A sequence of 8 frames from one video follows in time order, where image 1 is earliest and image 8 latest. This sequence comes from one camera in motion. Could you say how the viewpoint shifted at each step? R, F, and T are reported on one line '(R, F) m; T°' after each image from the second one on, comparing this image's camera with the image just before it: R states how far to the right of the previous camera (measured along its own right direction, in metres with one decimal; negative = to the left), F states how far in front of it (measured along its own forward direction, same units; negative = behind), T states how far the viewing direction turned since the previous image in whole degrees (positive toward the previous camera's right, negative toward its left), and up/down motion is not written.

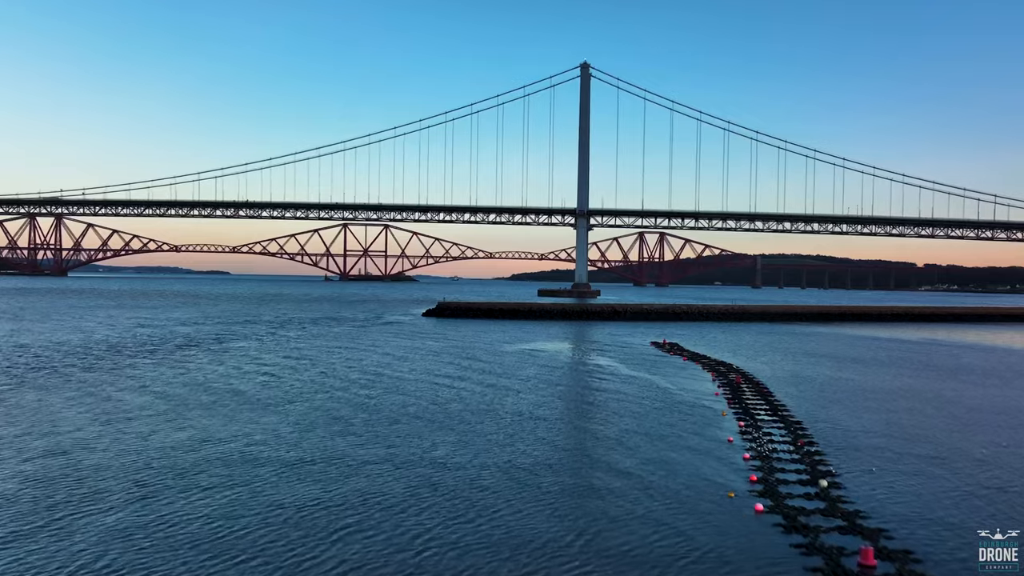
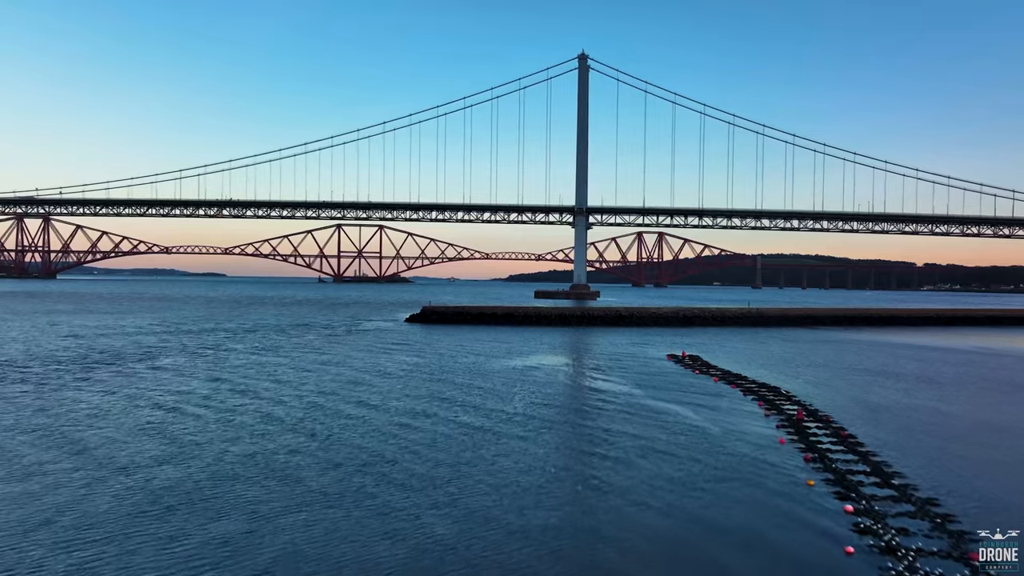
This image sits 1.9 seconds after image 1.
(+0.1, +3.1) m; 0°
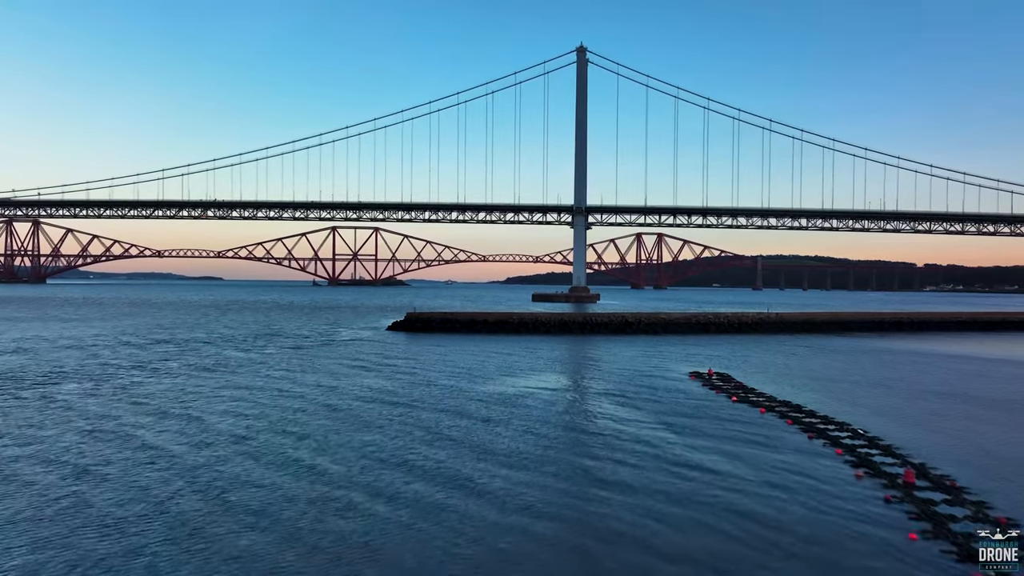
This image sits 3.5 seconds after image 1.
(+0.1, +2.8) m; 0°
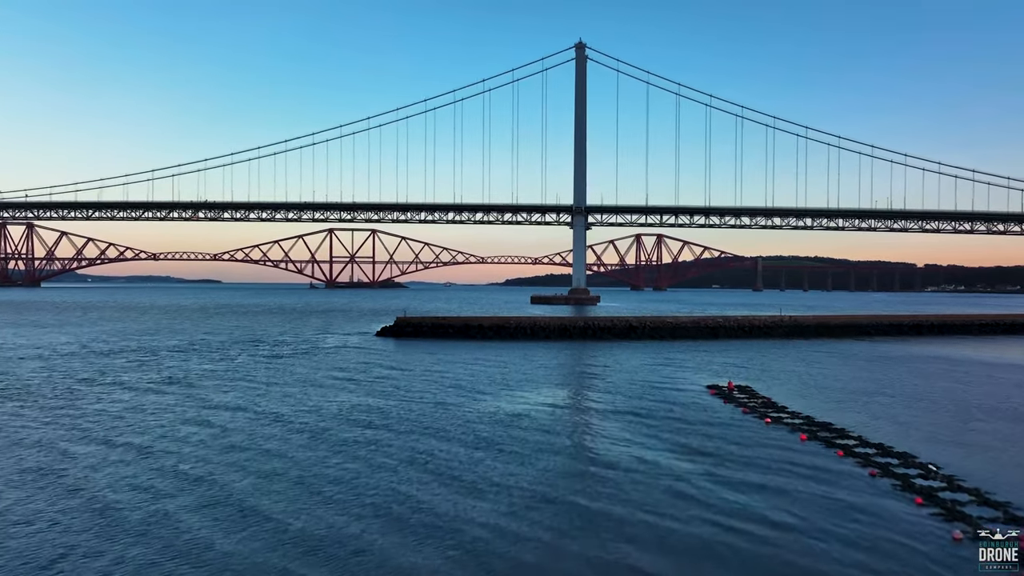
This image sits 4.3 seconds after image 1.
(0.0, +1.6) m; 0°
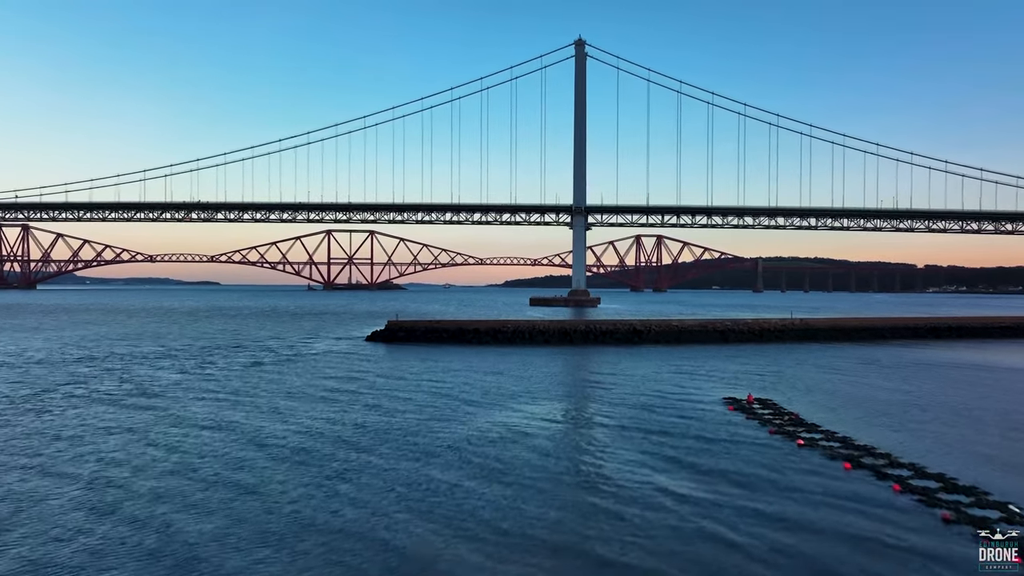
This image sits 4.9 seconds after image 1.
(0.0, +1.2) m; 0°
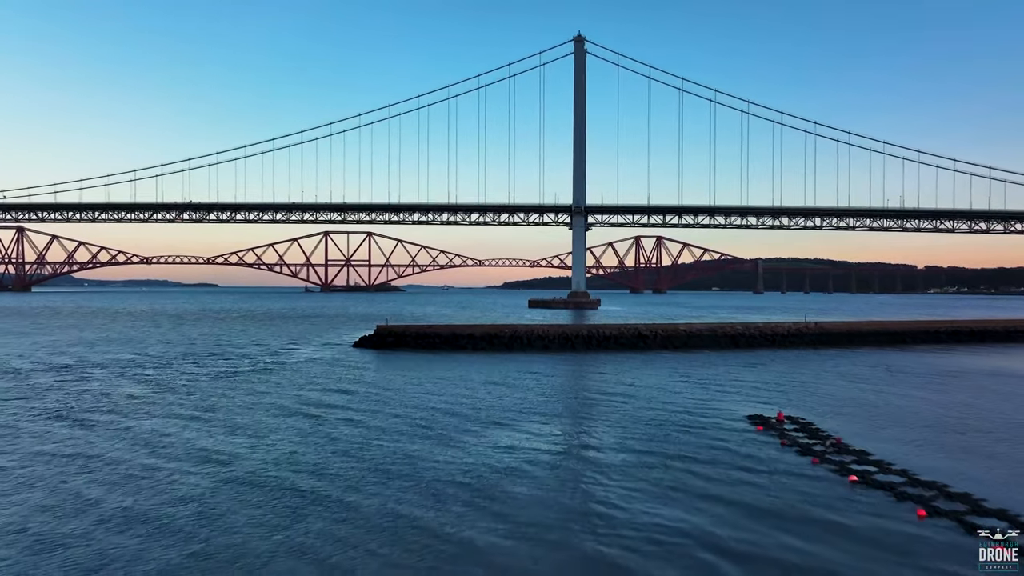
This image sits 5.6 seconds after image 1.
(0.0, +1.4) m; 0°
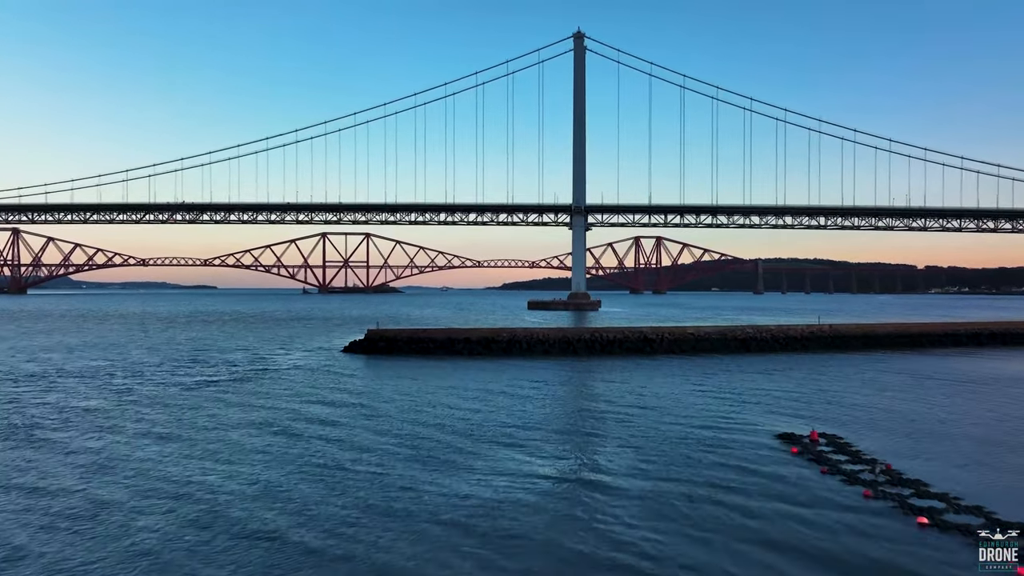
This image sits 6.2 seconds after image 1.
(0.0, +1.1) m; 0°
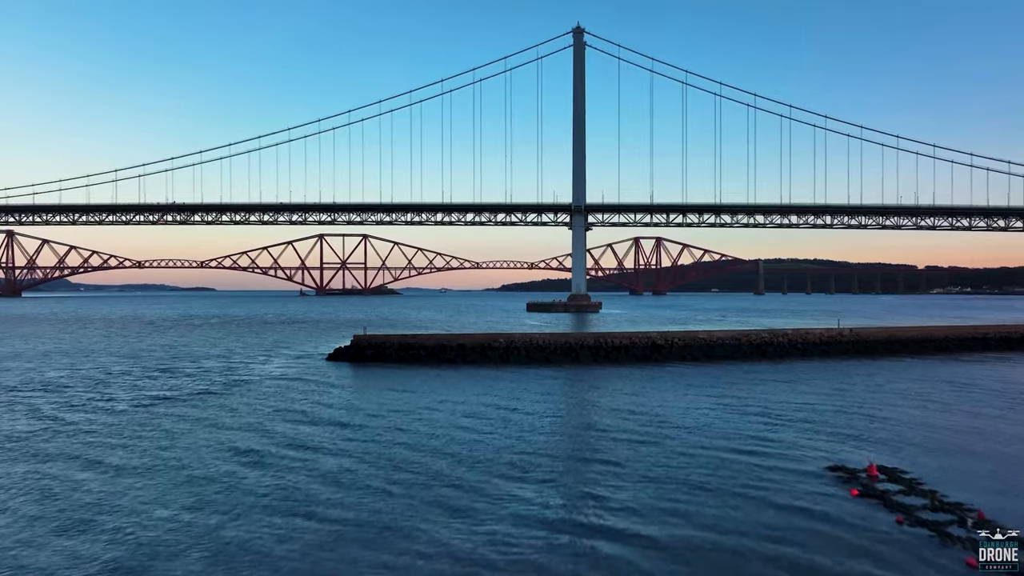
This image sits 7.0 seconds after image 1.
(0.0, +1.4) m; 0°
